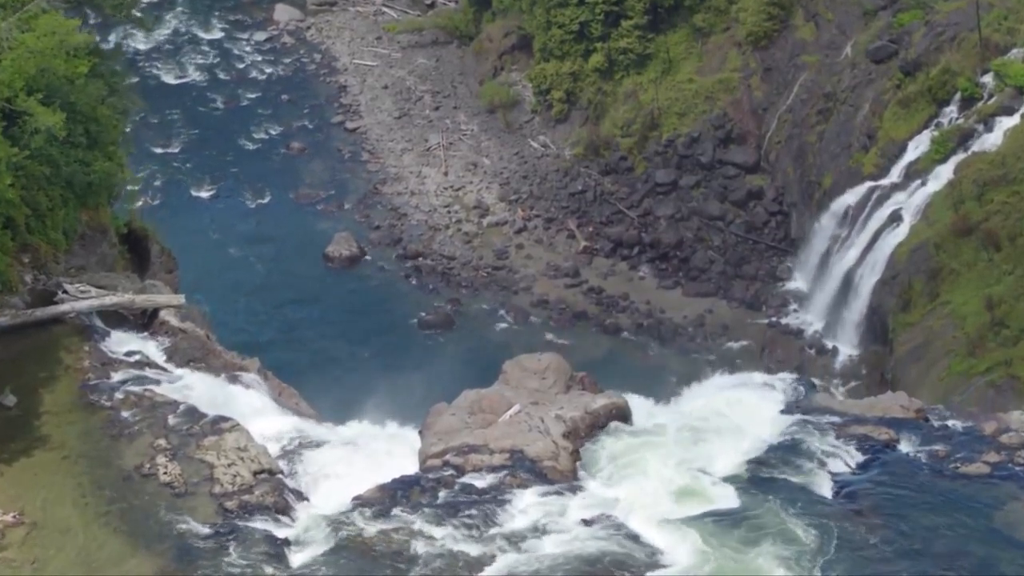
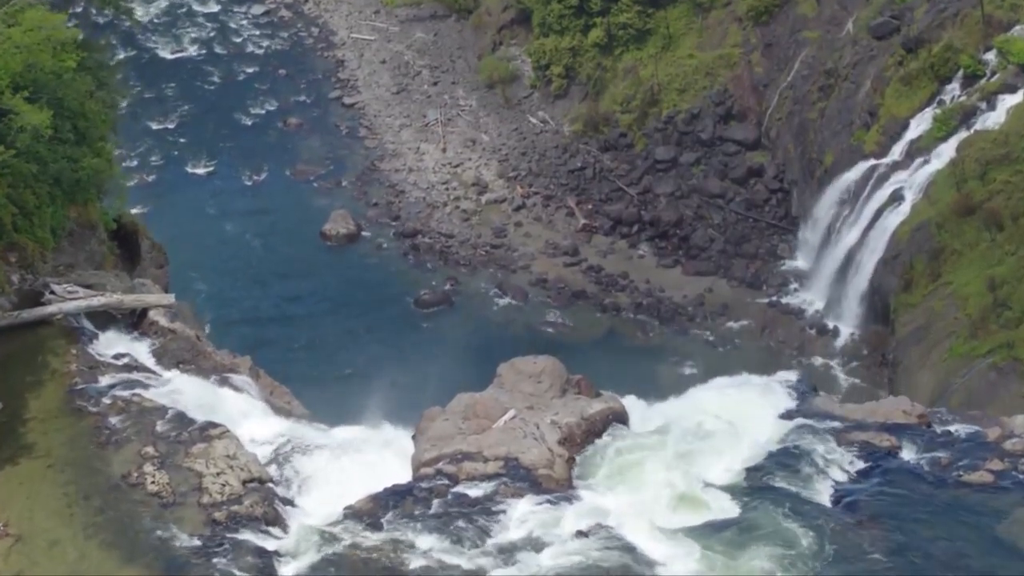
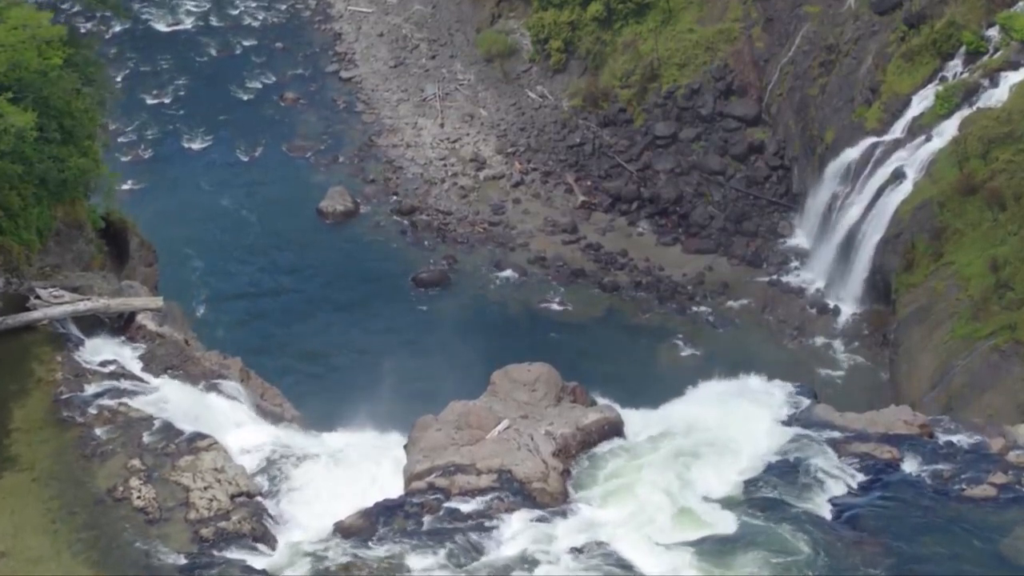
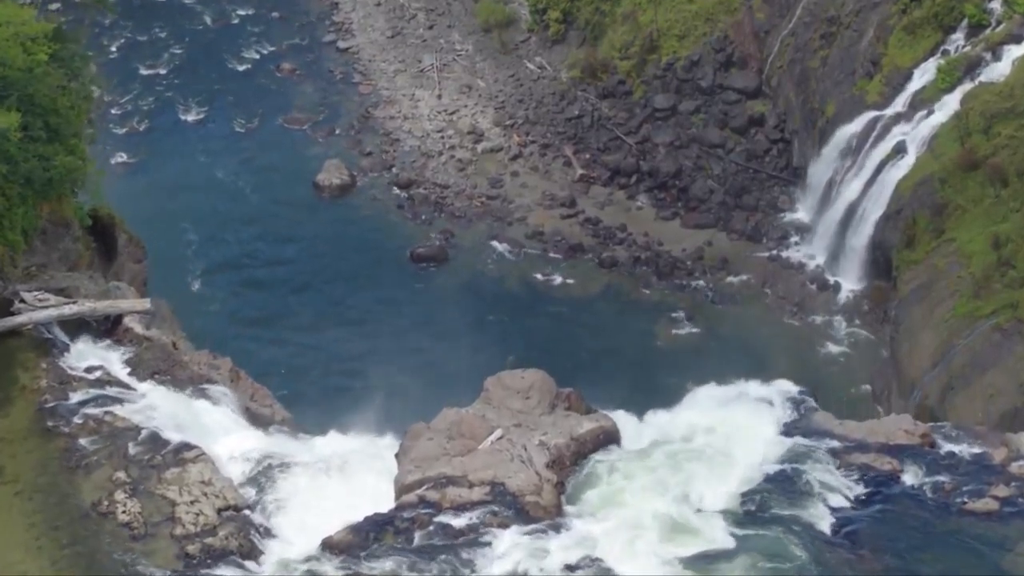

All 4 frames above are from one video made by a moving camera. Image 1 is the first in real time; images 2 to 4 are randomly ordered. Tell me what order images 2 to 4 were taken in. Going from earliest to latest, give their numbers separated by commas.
2, 3, 4
